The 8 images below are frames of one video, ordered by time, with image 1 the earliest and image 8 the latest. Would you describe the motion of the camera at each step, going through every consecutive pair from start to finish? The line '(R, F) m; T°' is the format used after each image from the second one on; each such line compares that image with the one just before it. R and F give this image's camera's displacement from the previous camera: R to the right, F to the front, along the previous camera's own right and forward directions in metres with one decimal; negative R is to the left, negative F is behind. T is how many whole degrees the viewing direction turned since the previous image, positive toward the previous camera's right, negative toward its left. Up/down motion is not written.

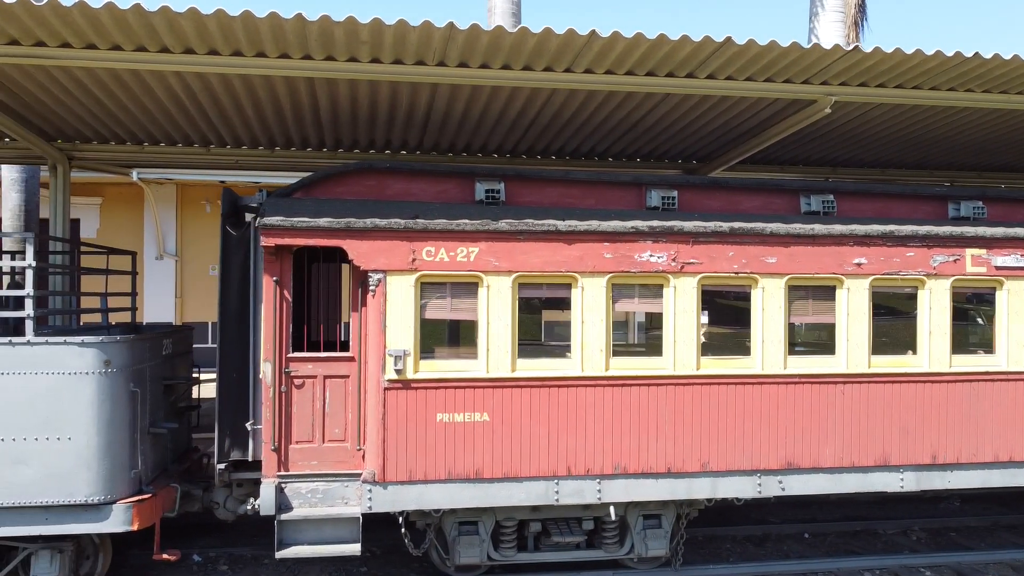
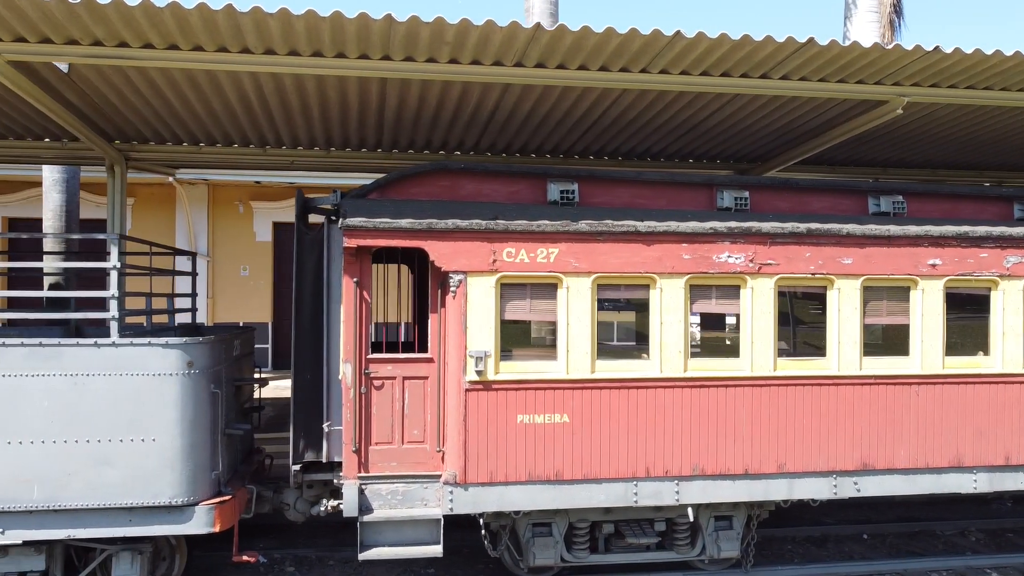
(-0.6, 0.0) m; 0°
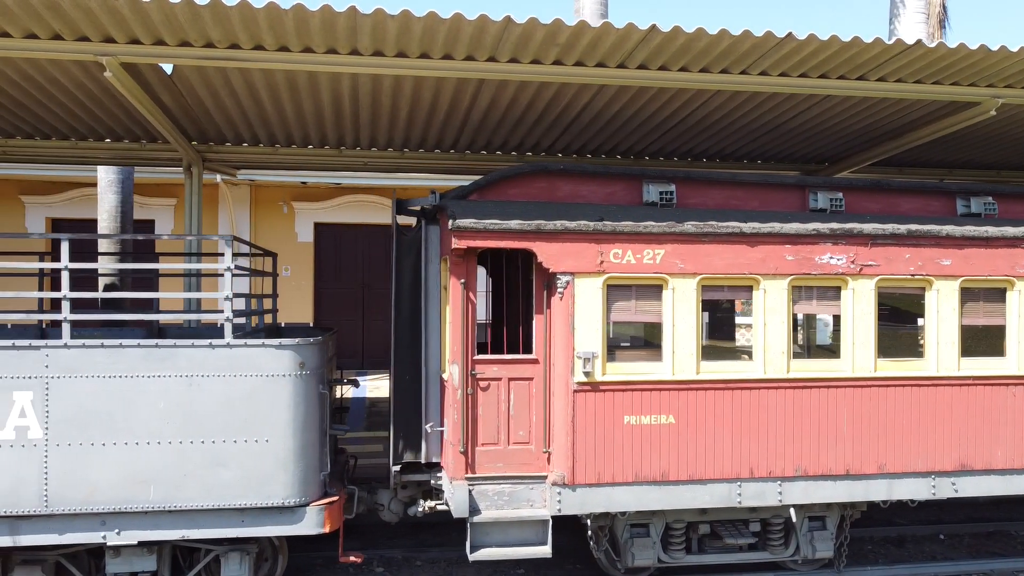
(-0.7, 0.0) m; 0°
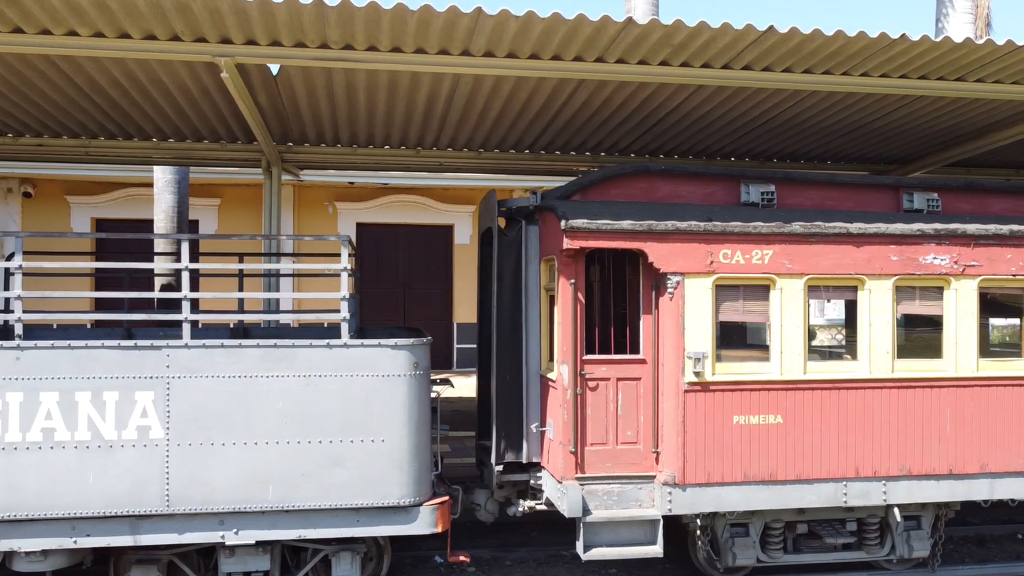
(-0.8, 0.0) m; 0°
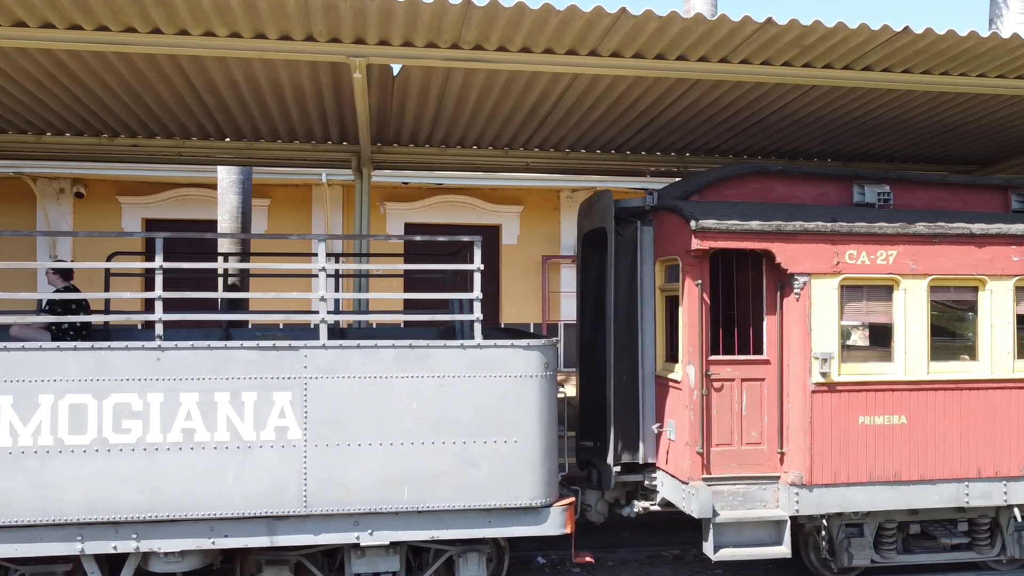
(-0.9, 0.0) m; 0°
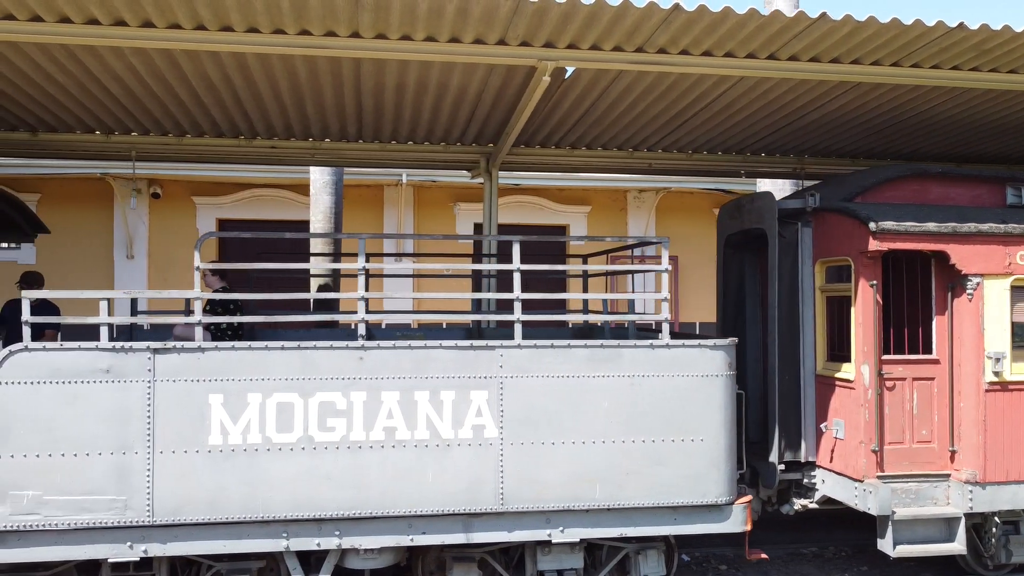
(-1.2, -0.1) m; 0°
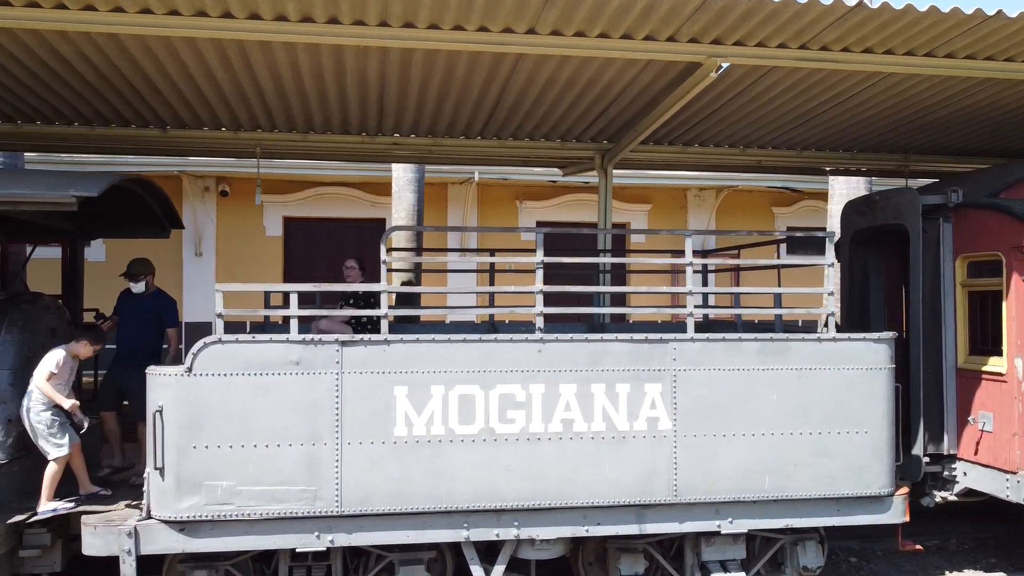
(-1.1, -0.1) m; 0°
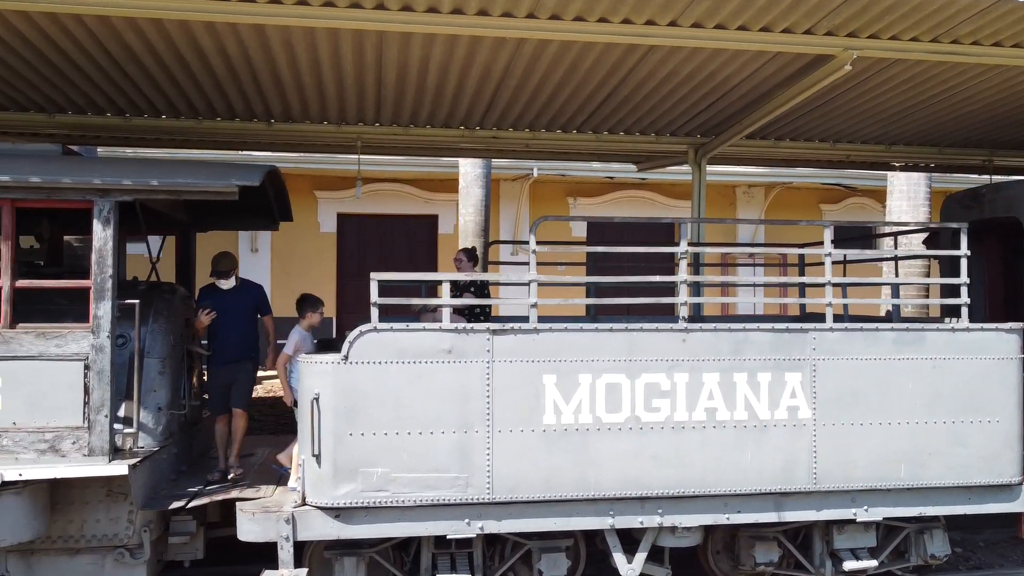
(-0.9, 0.0) m; 0°
